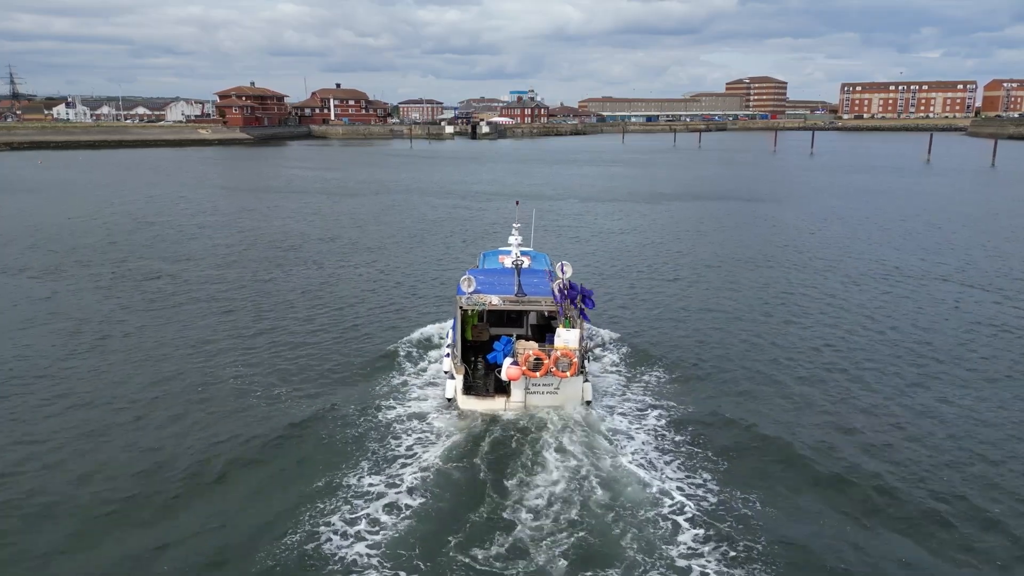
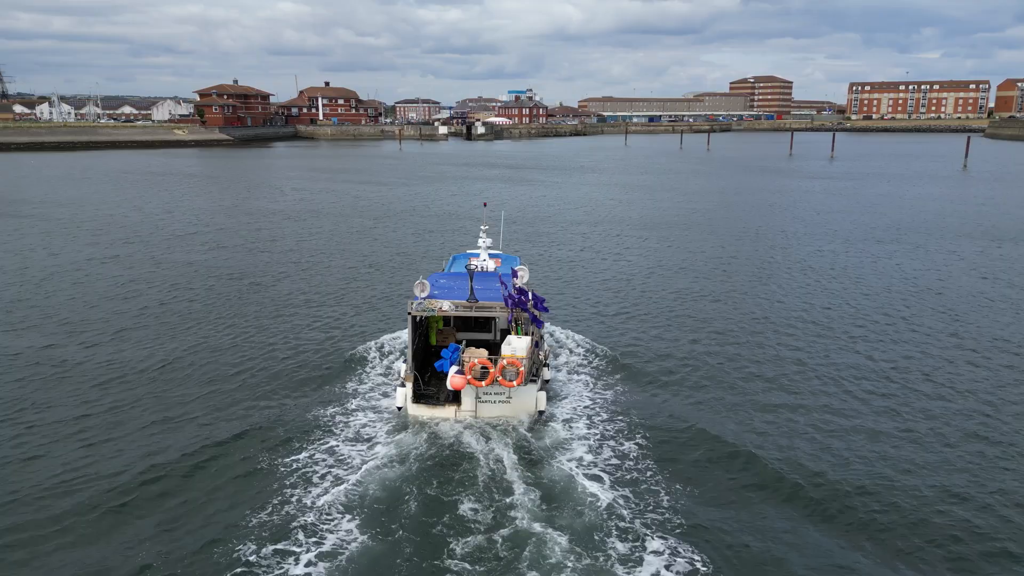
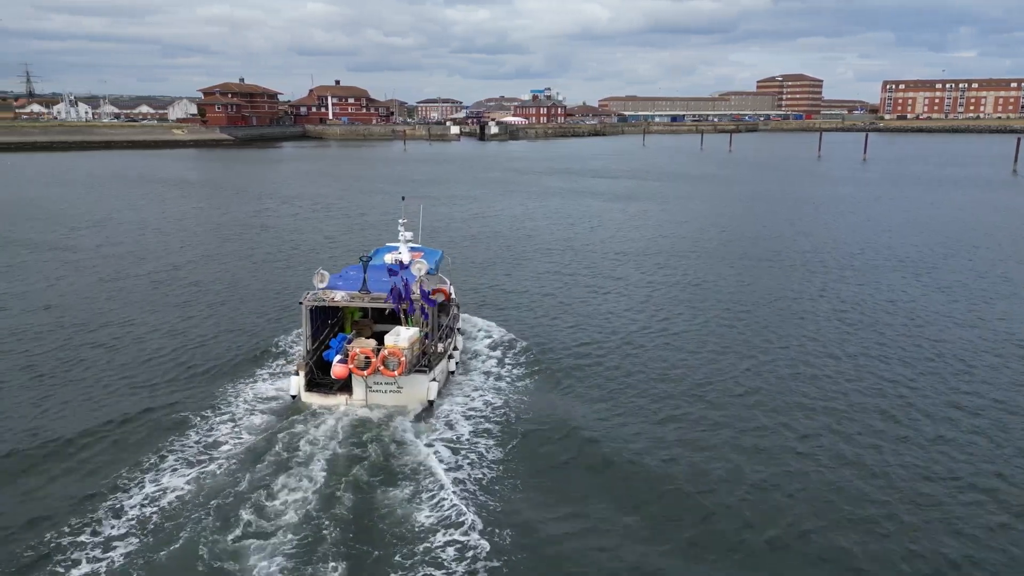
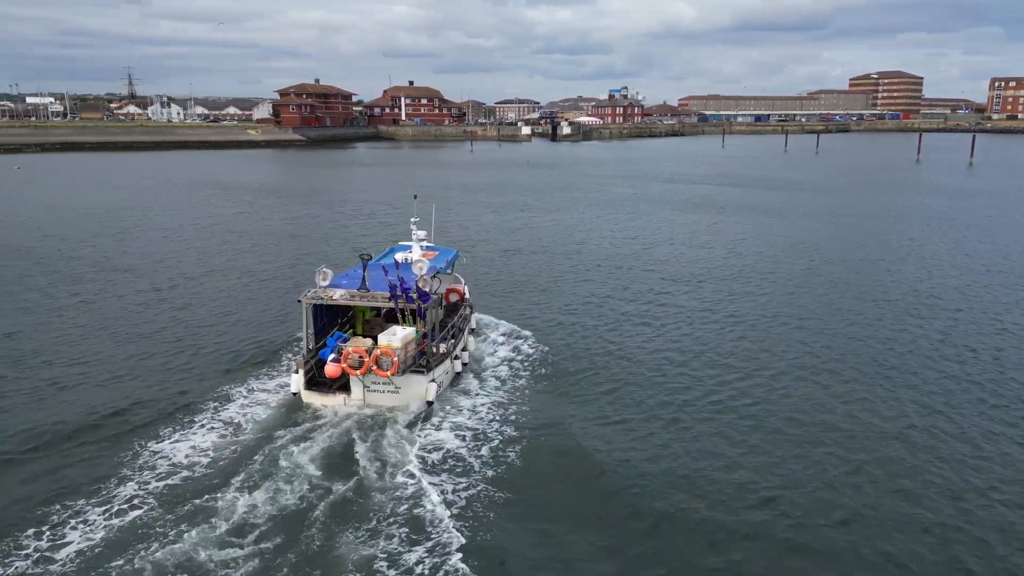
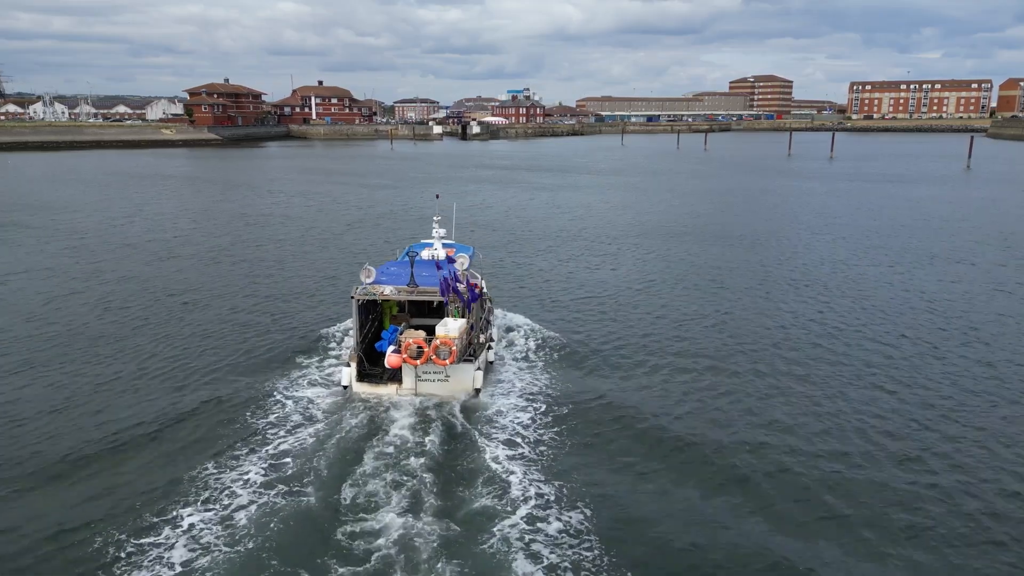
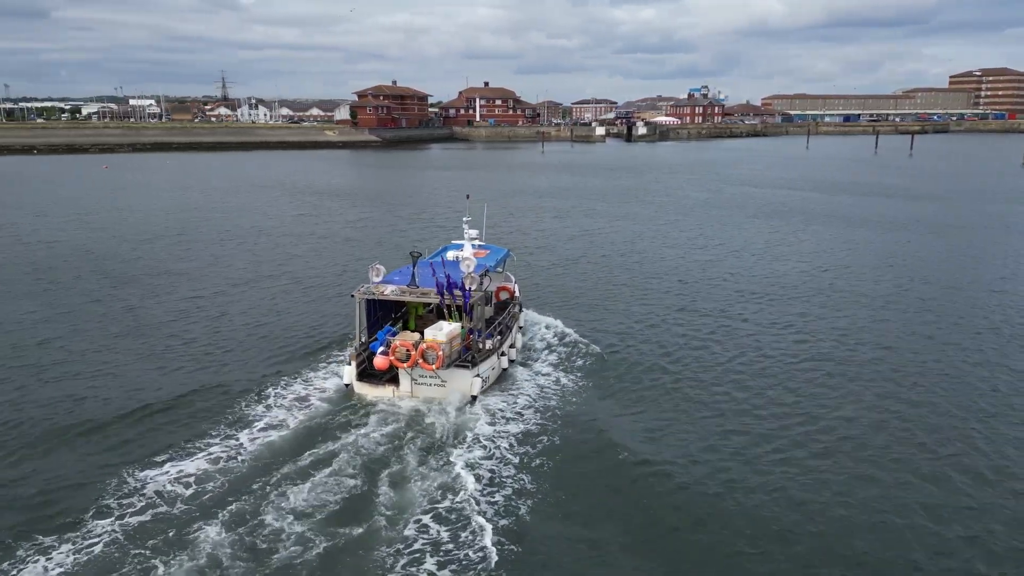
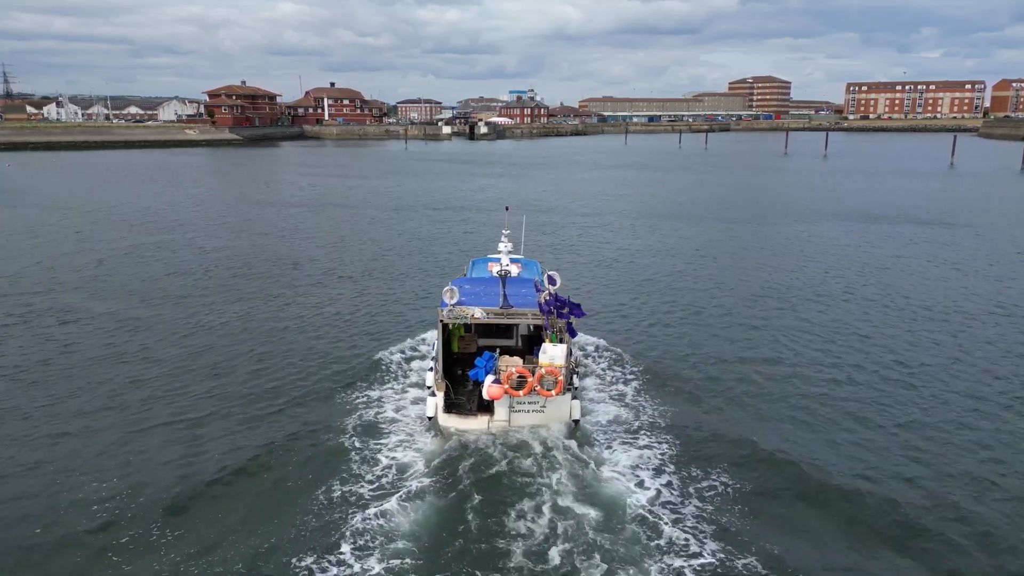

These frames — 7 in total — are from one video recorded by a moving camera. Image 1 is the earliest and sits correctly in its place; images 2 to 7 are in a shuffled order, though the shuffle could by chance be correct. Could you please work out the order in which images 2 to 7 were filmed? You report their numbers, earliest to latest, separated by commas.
7, 2, 5, 3, 4, 6
